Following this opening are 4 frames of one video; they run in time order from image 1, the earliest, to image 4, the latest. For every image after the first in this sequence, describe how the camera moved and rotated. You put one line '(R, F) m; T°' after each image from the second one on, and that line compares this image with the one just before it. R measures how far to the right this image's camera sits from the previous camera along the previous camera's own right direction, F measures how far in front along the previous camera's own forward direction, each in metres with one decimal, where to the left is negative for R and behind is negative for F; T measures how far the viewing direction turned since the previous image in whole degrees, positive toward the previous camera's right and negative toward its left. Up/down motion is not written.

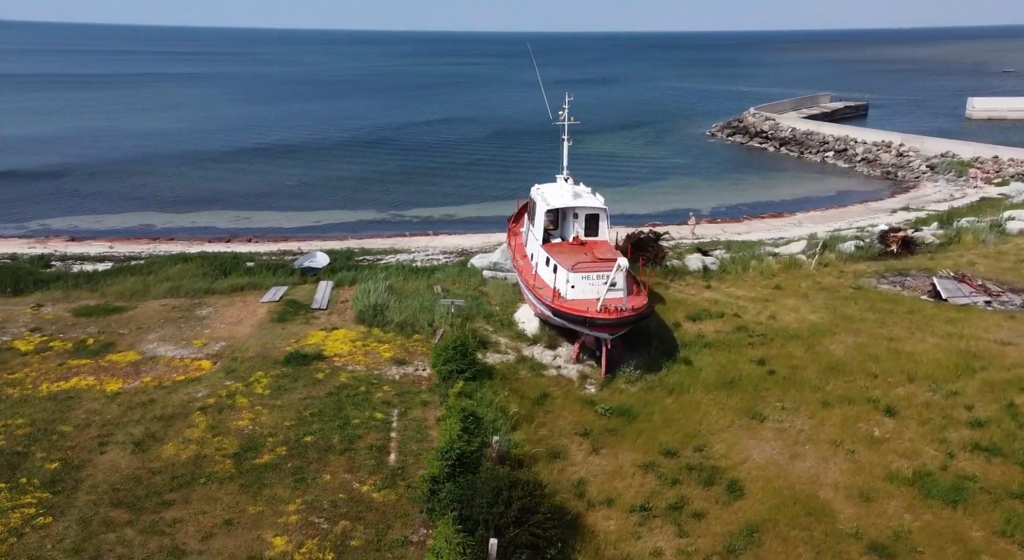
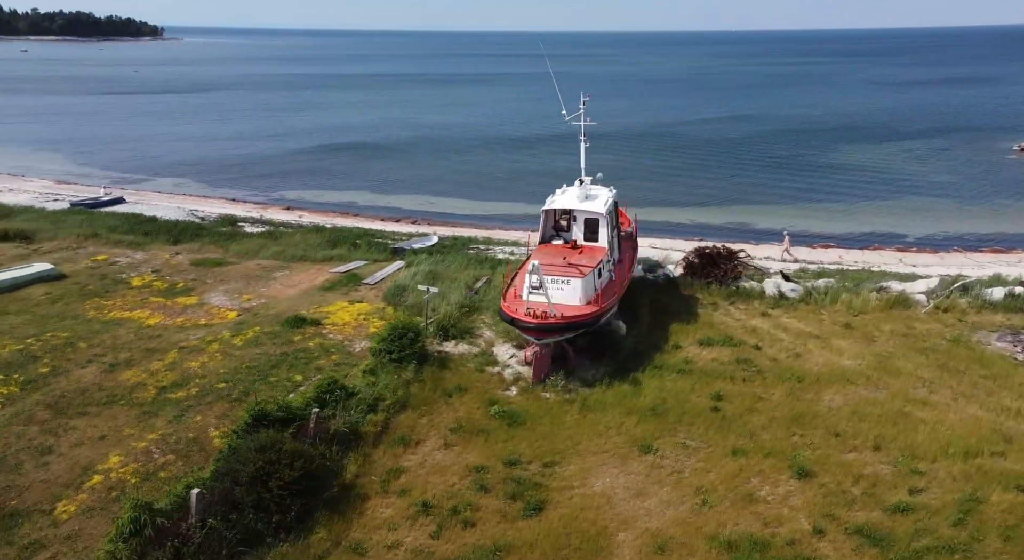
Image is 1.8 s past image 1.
(+7.1, +1.3) m; -23°
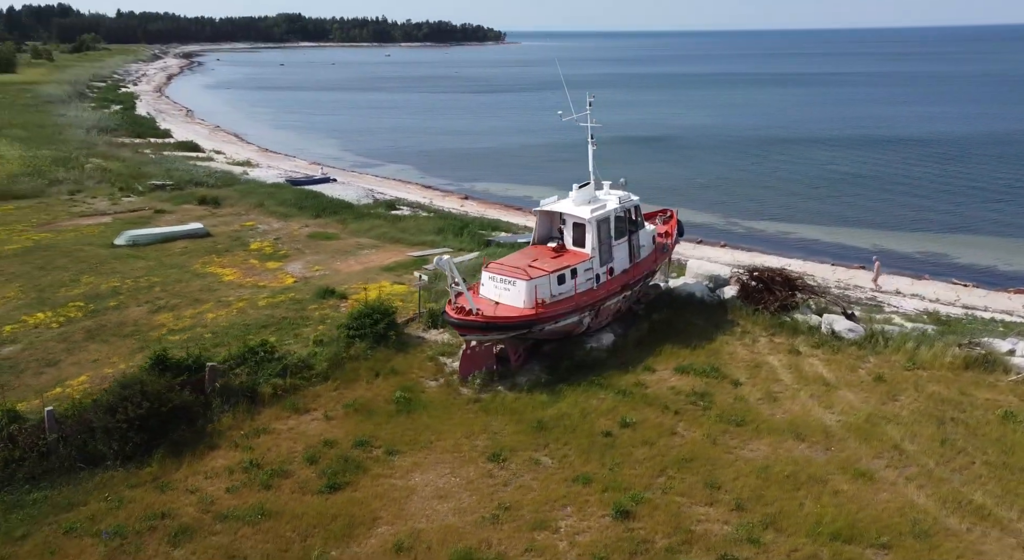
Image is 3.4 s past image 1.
(+6.8, +1.3) m; -22°
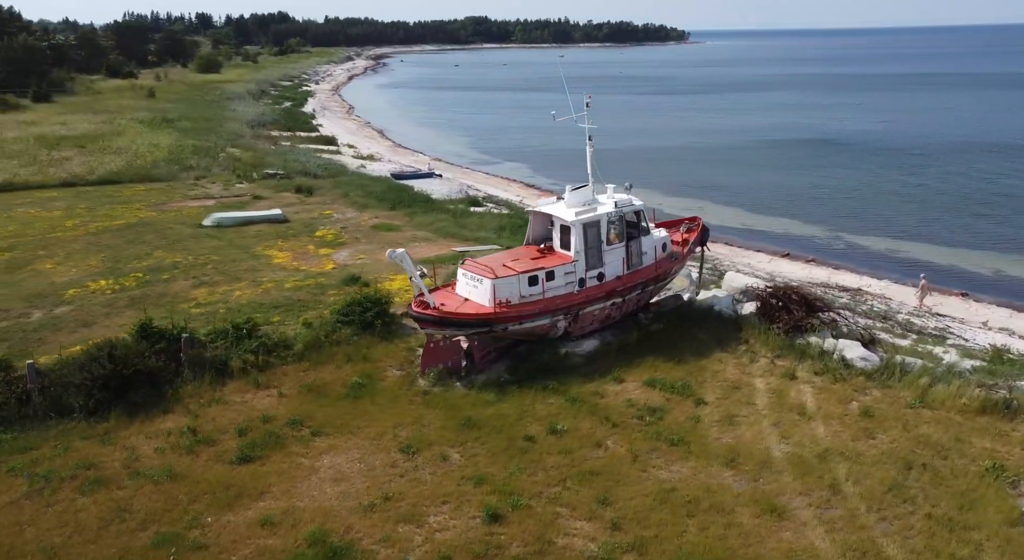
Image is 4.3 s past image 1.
(+3.9, +0.4) m; -12°
